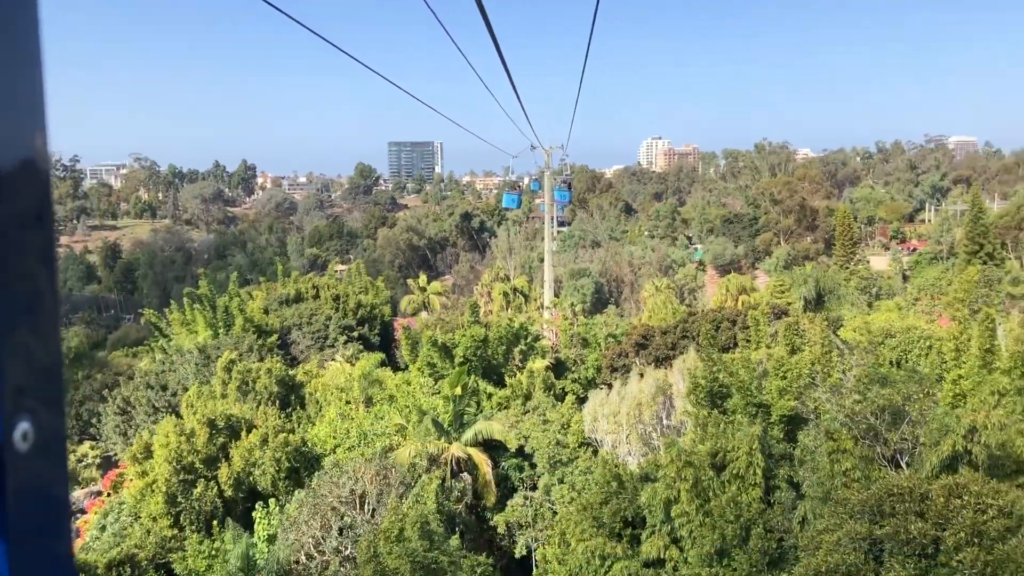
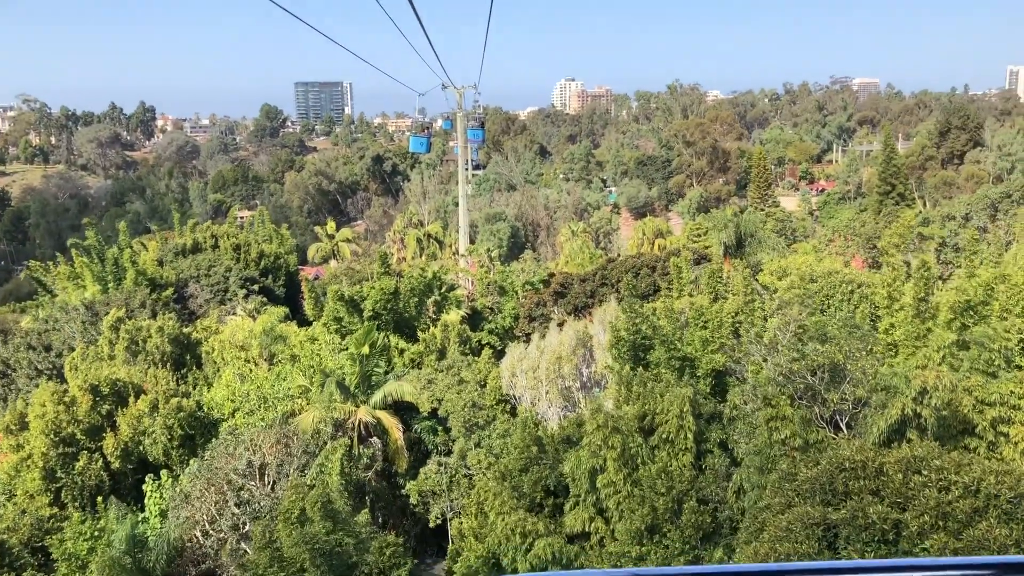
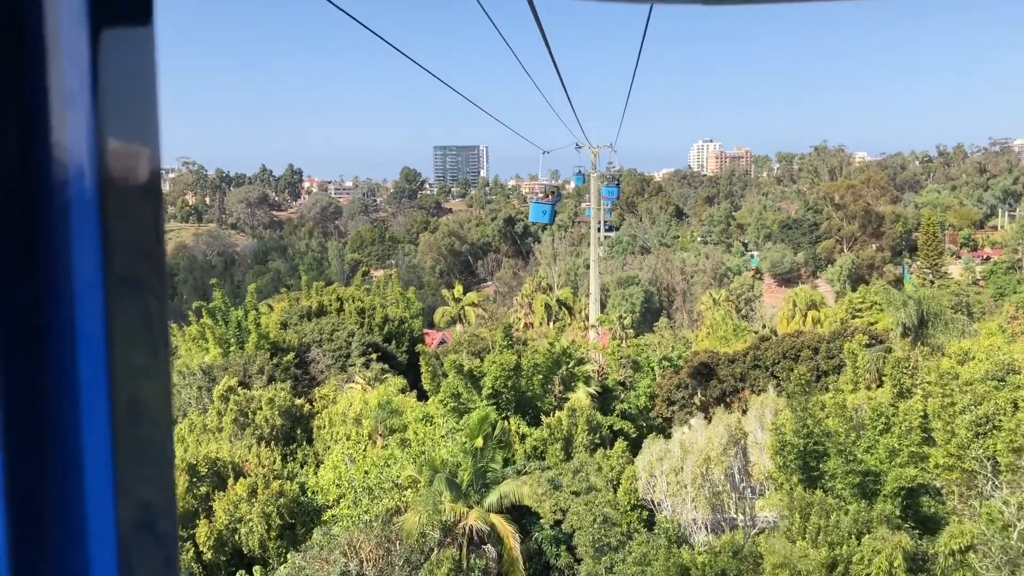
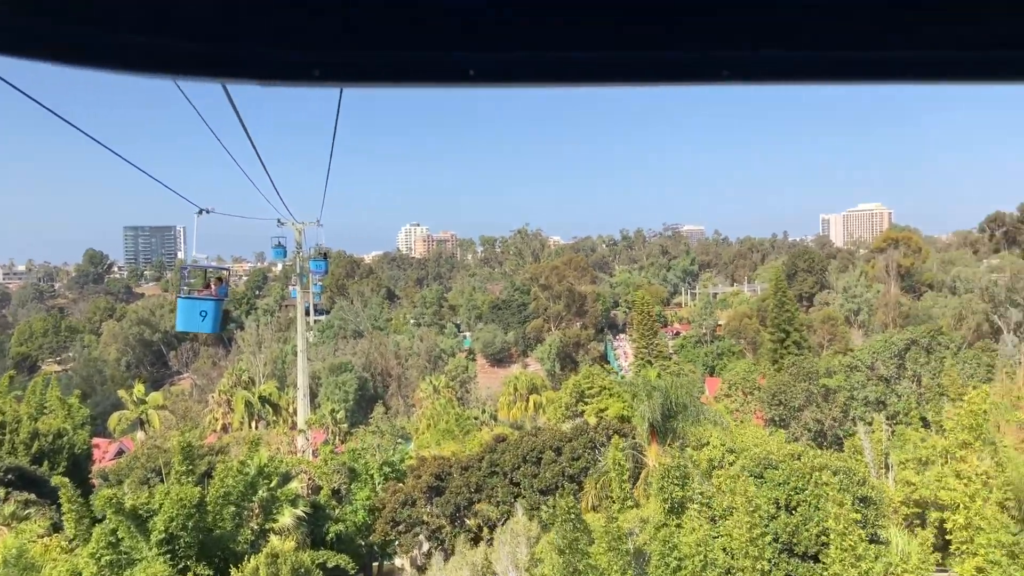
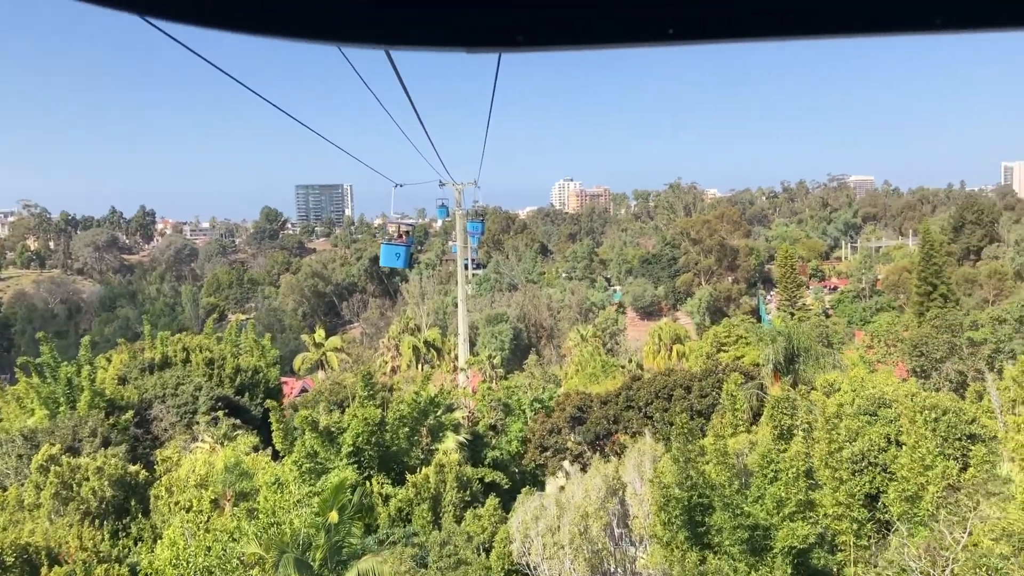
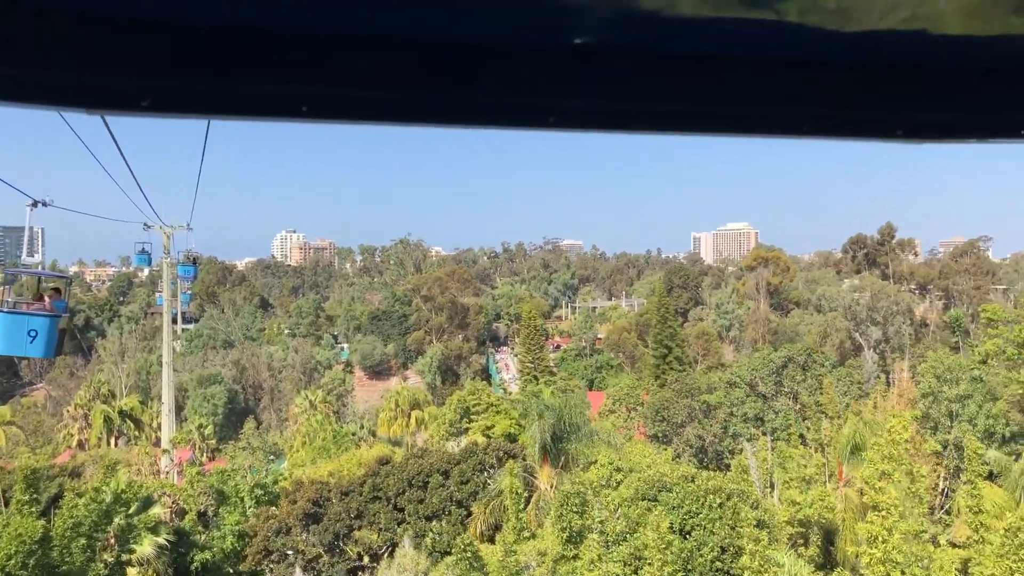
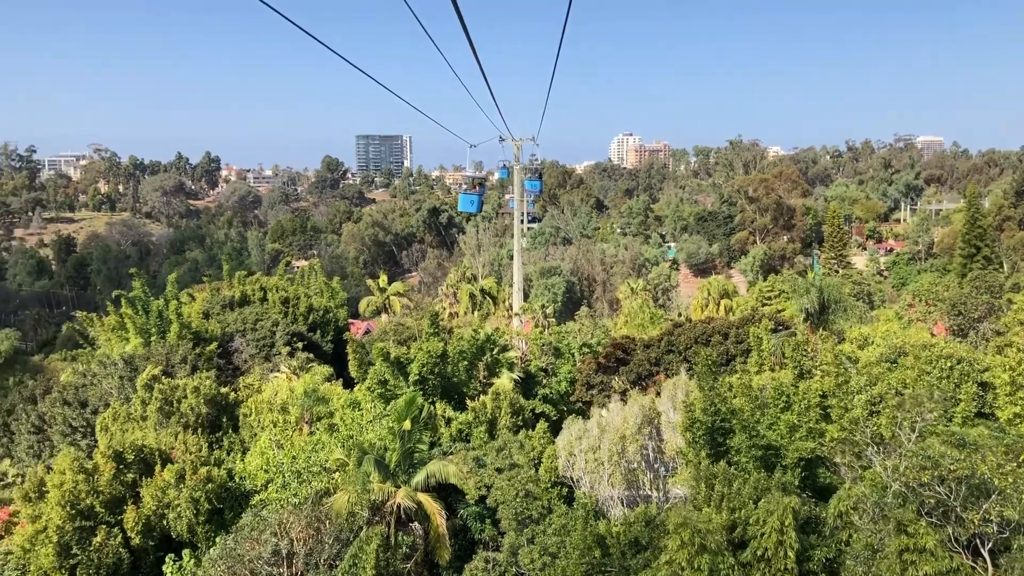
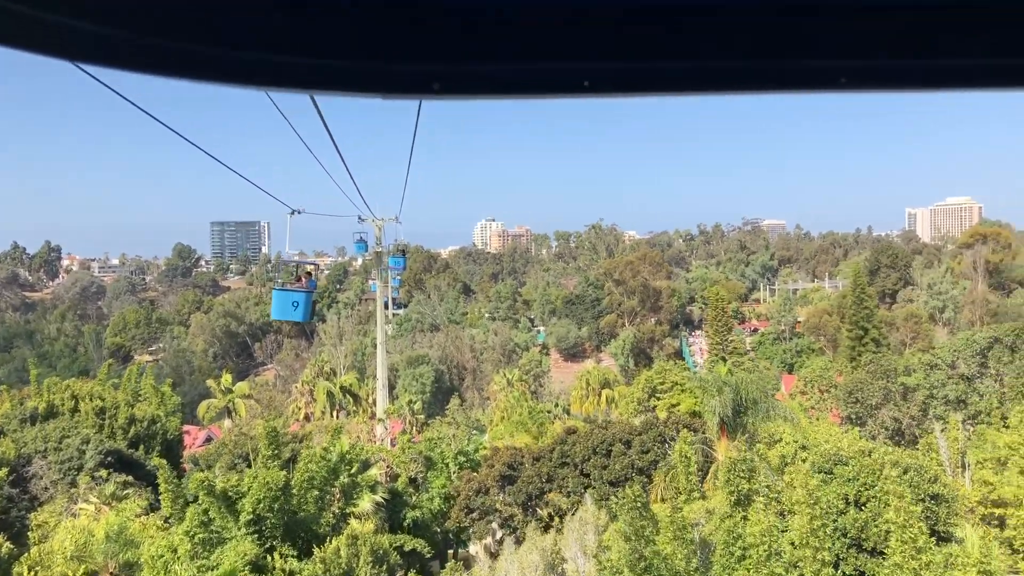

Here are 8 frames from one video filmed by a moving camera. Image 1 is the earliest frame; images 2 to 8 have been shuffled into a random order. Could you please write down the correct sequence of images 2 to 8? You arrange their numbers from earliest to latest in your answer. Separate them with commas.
2, 7, 3, 5, 8, 4, 6
